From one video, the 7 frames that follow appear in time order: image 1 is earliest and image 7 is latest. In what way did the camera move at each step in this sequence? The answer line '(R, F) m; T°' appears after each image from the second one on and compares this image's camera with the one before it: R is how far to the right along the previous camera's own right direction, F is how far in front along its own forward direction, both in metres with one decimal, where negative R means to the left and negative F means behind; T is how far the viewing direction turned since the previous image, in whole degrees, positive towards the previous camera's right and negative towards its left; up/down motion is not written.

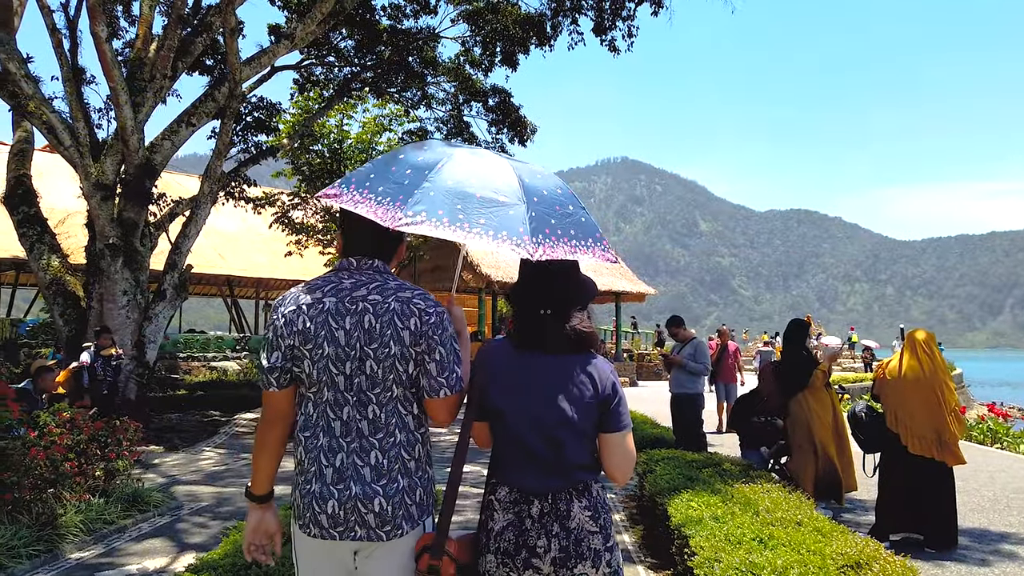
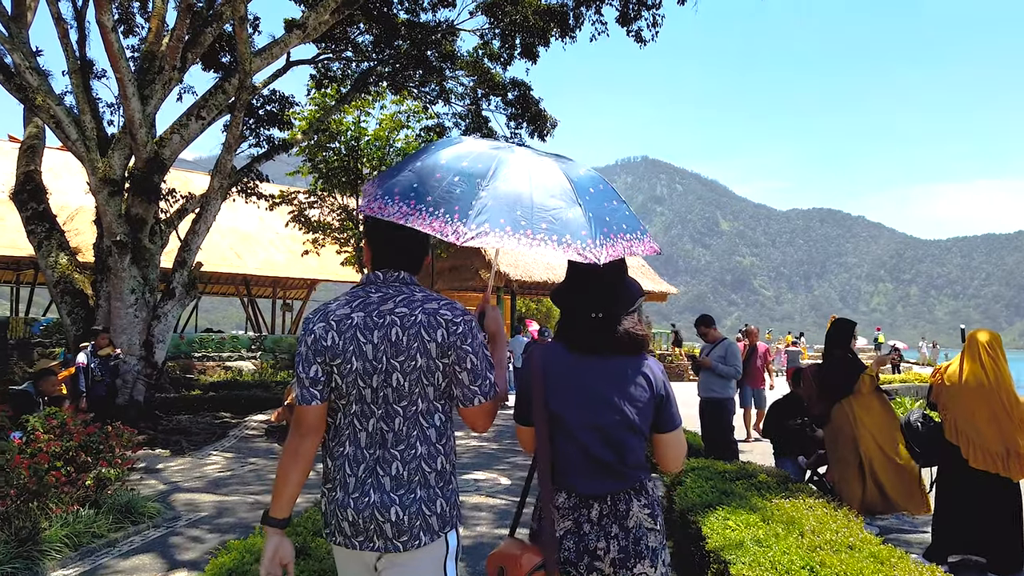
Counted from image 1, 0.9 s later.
(0.0, +0.4) m; -1°
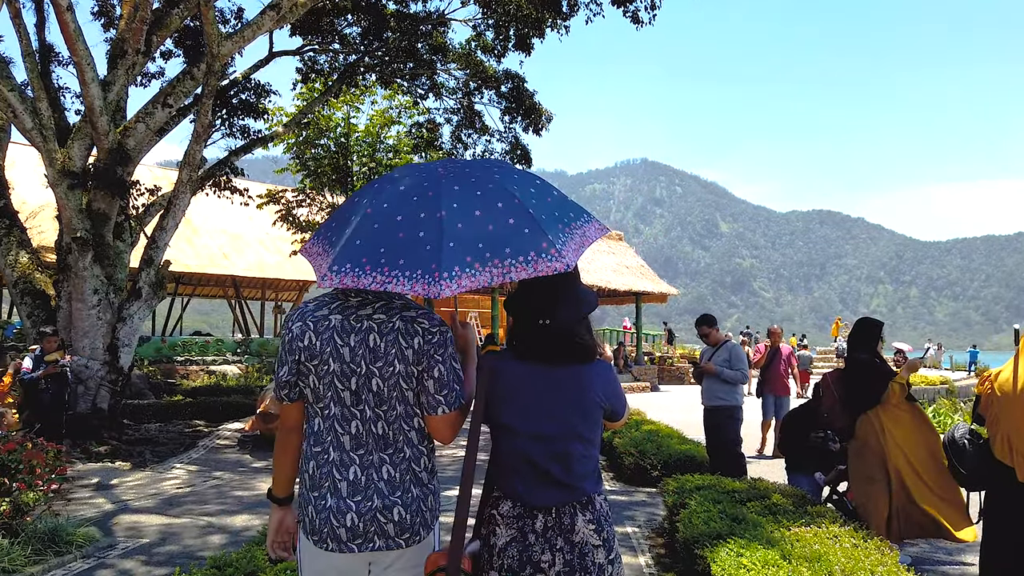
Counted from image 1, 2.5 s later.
(+0.1, +0.7) m; 0°
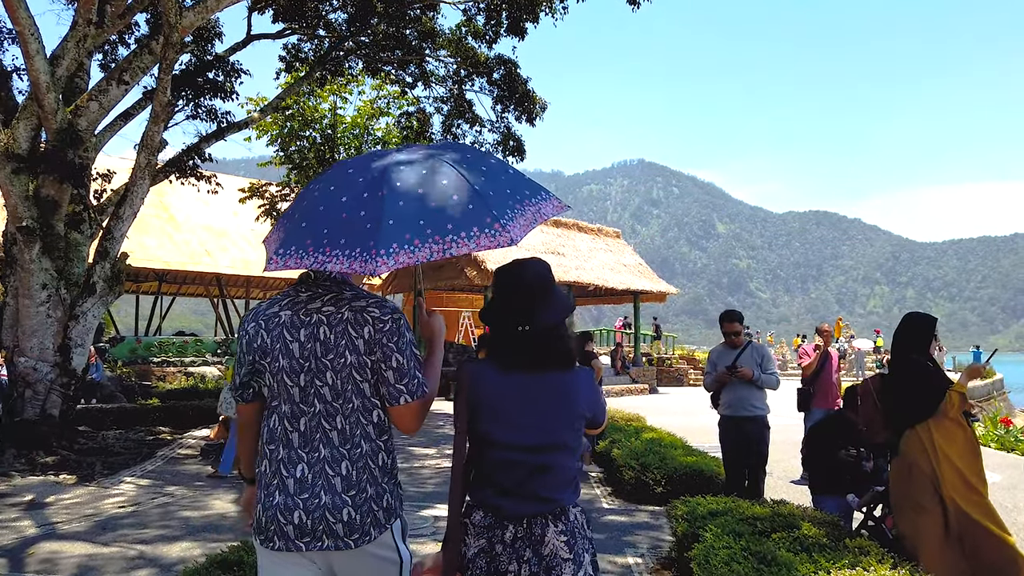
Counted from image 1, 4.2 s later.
(+0.1, +0.8) m; 0°
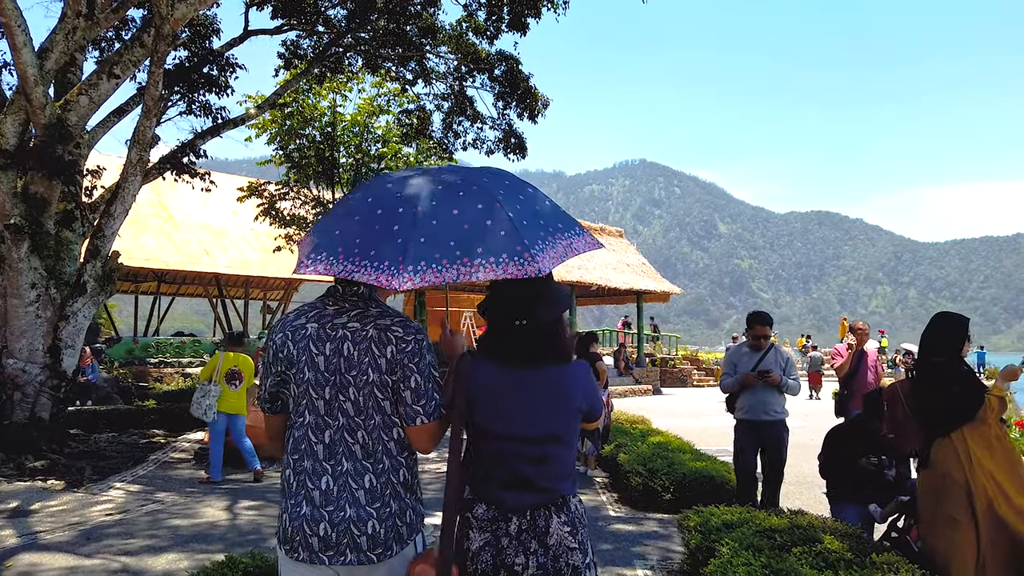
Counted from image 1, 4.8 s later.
(0.0, +0.3) m; 0°
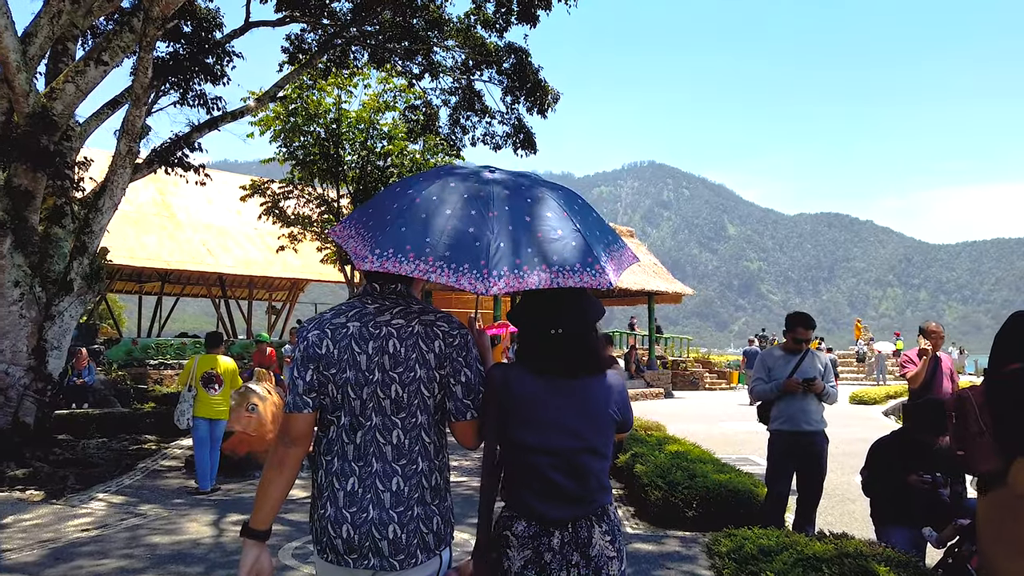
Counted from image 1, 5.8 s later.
(0.0, +0.5) m; -1°
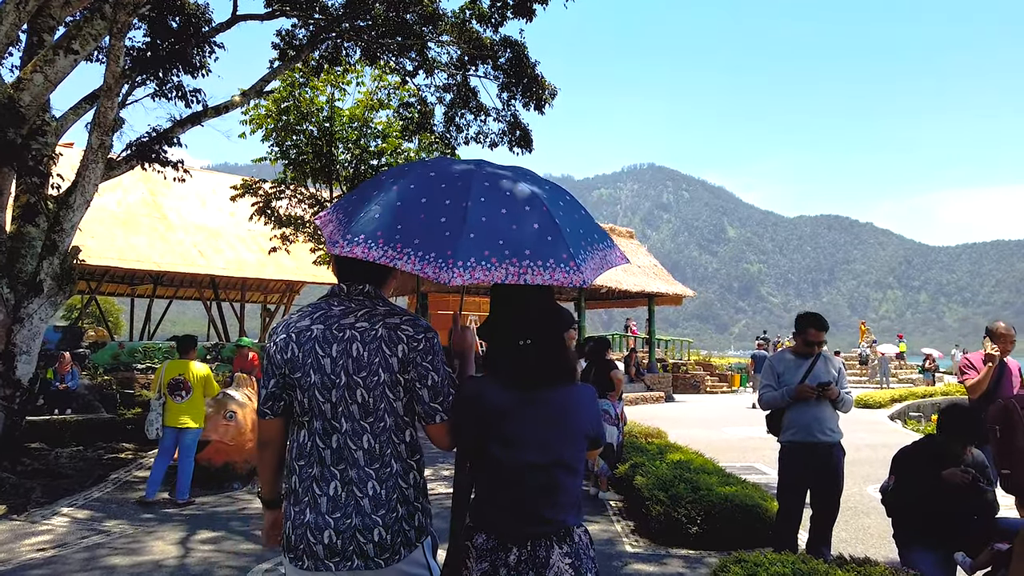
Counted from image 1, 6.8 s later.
(+0.1, +0.4) m; 0°
